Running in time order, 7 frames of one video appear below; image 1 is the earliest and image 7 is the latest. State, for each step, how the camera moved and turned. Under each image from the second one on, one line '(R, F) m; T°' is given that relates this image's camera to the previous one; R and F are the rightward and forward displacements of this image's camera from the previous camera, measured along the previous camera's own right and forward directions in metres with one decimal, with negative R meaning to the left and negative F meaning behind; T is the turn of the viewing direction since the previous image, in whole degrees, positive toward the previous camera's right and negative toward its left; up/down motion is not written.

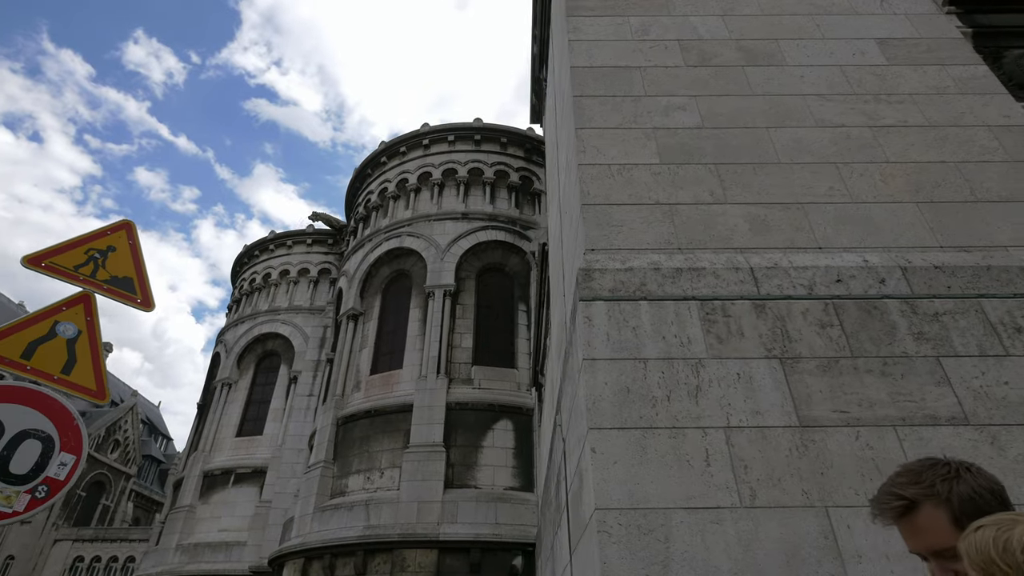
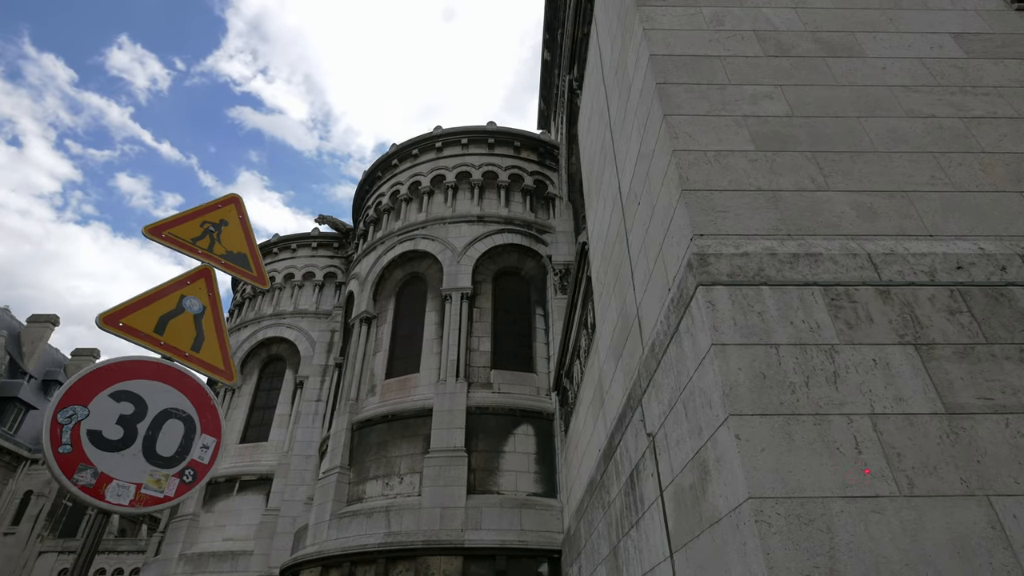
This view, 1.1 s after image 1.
(-0.7, +0.1) m; +1°
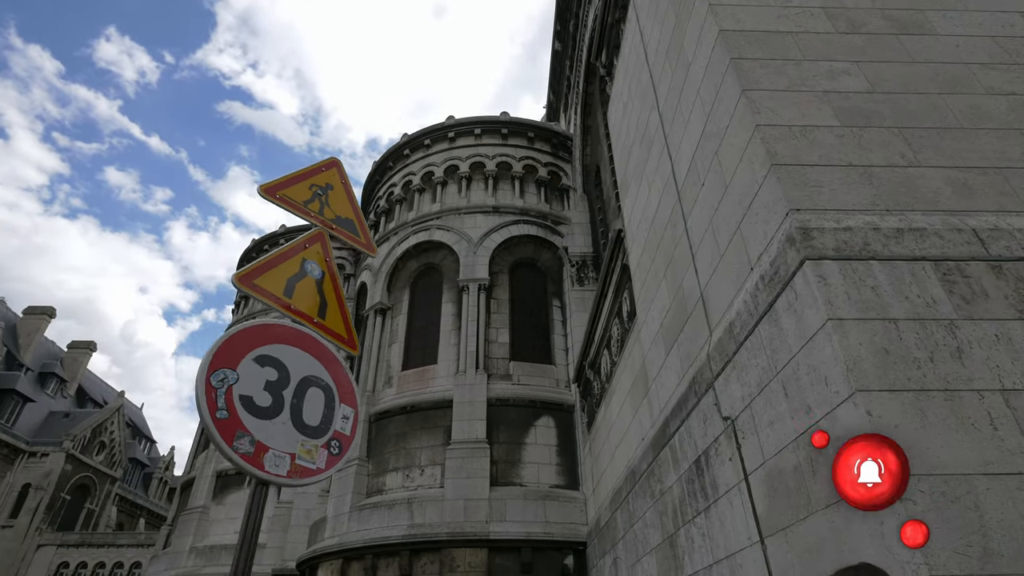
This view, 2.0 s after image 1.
(-0.6, +0.1) m; +1°
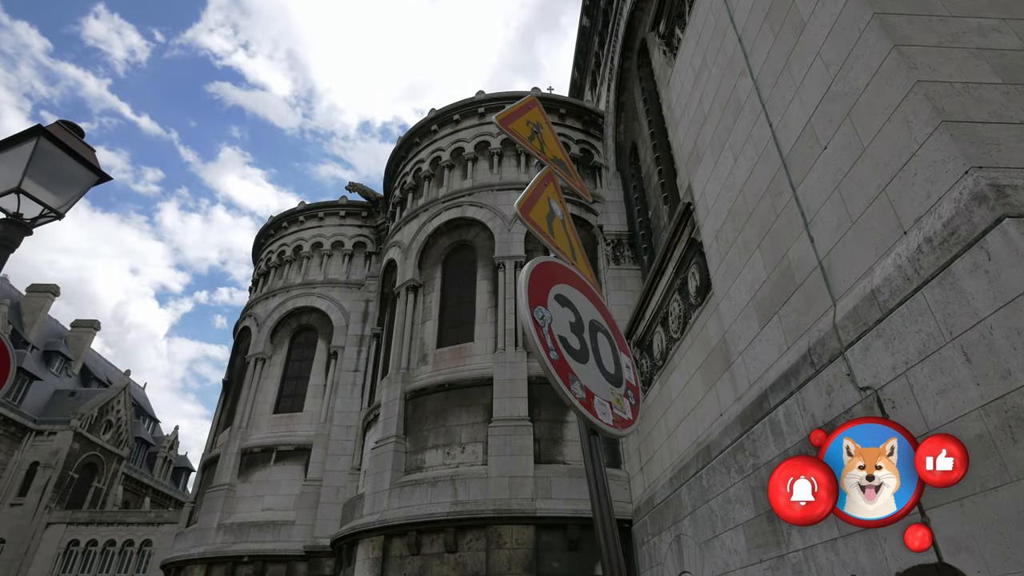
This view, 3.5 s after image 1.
(-0.9, +0.2) m; +1°
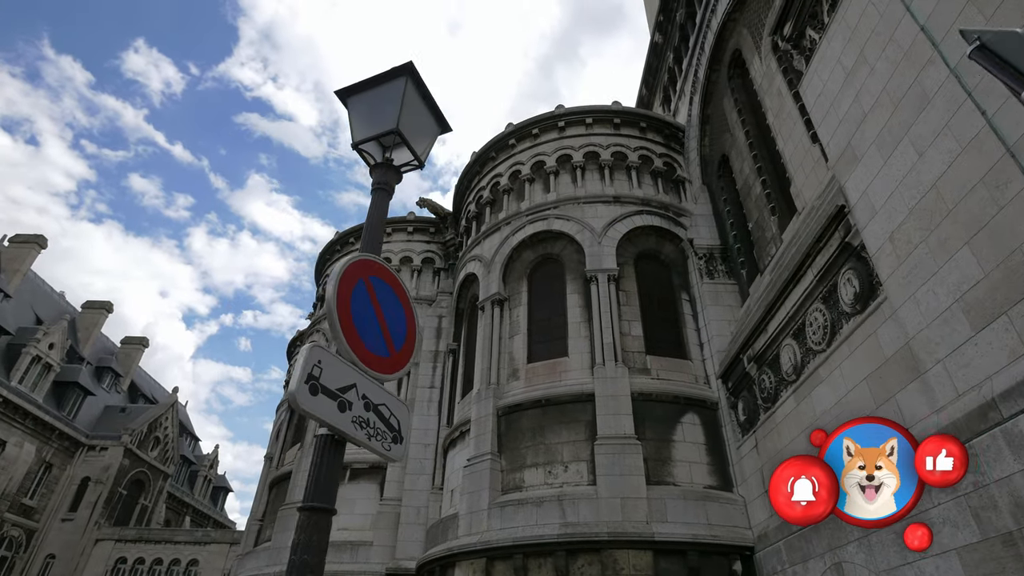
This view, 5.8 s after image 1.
(-1.5, +0.3) m; -2°
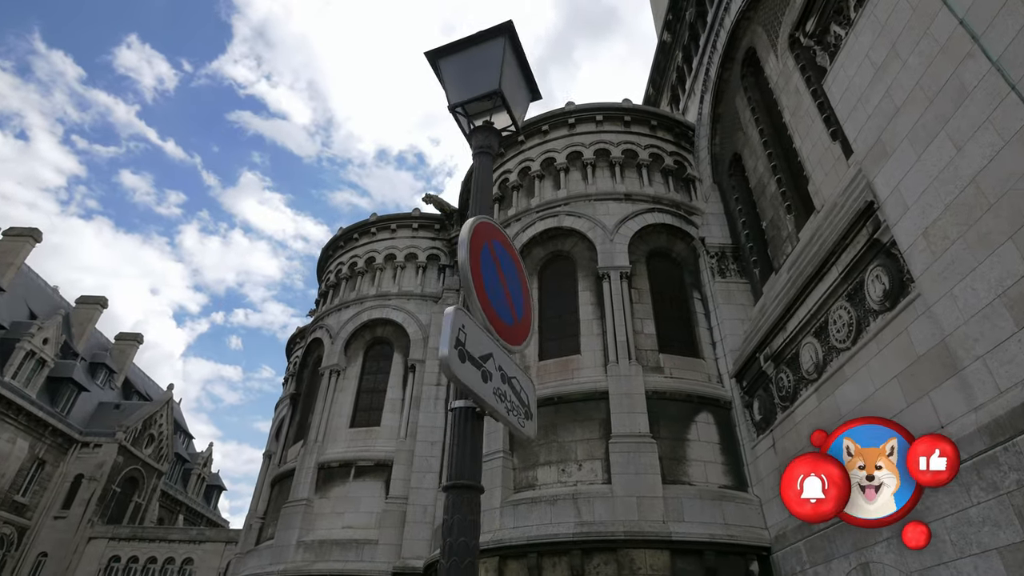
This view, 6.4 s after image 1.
(-0.4, +0.1) m; +1°
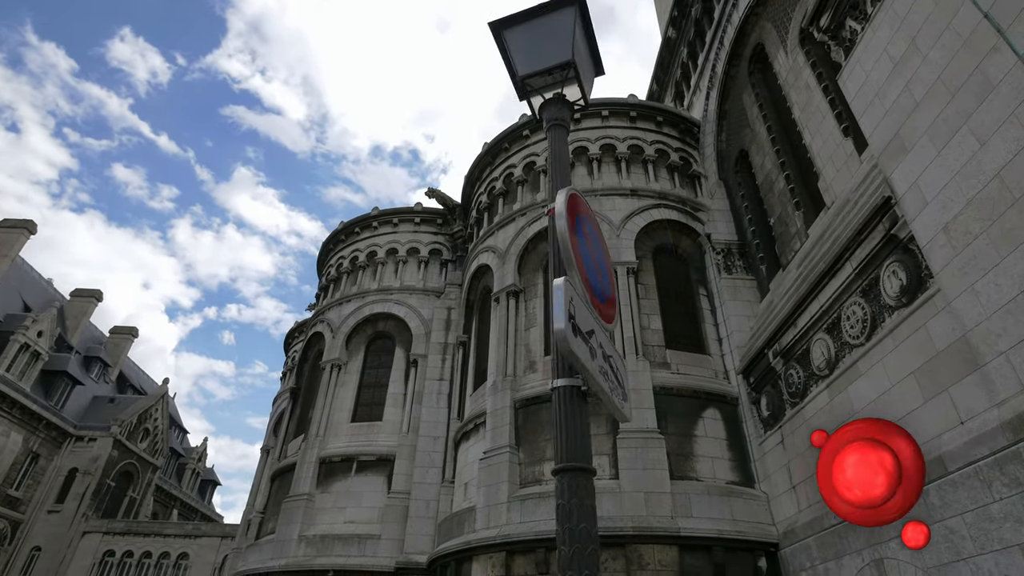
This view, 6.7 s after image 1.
(-0.2, +0.1) m; +1°
